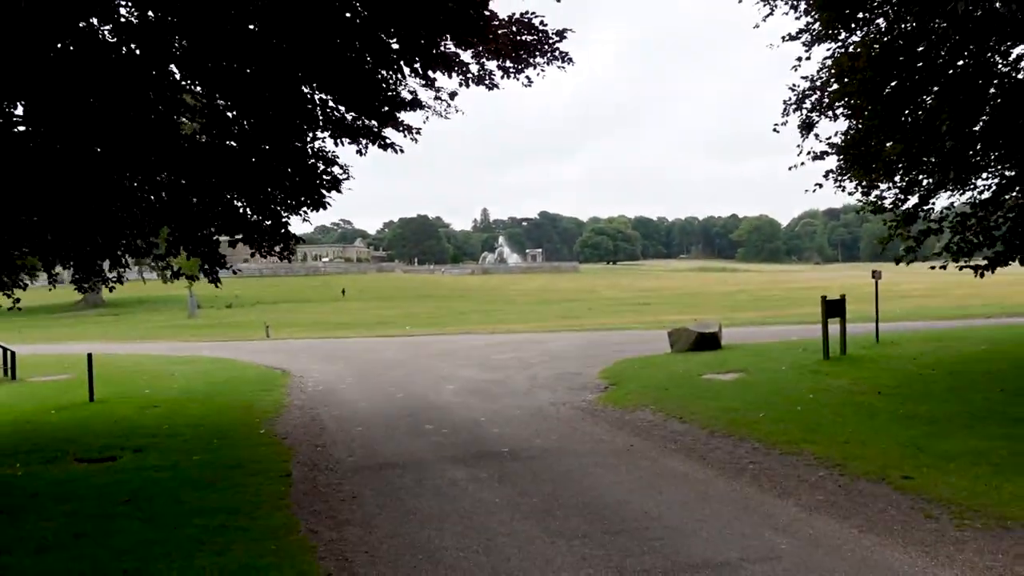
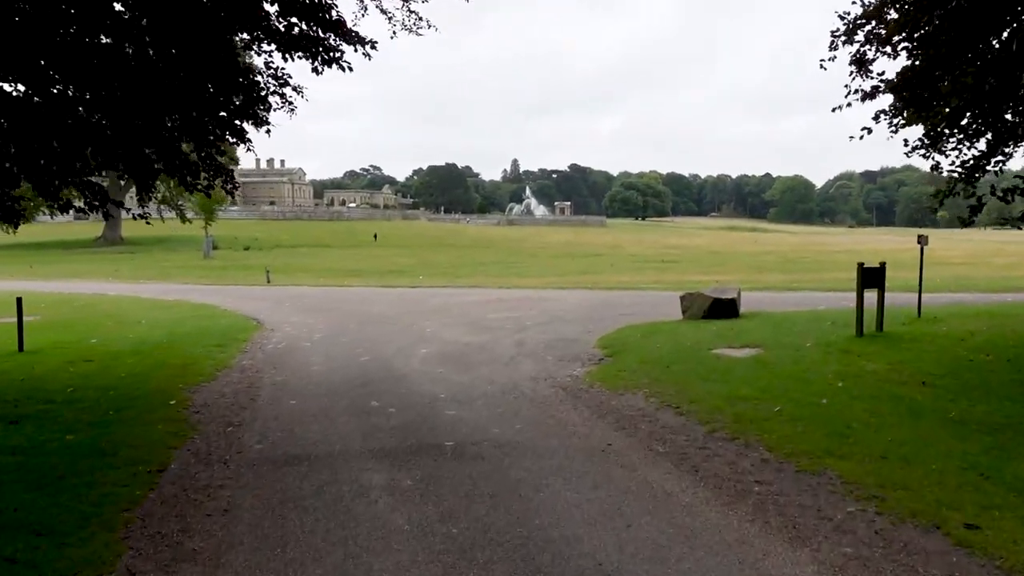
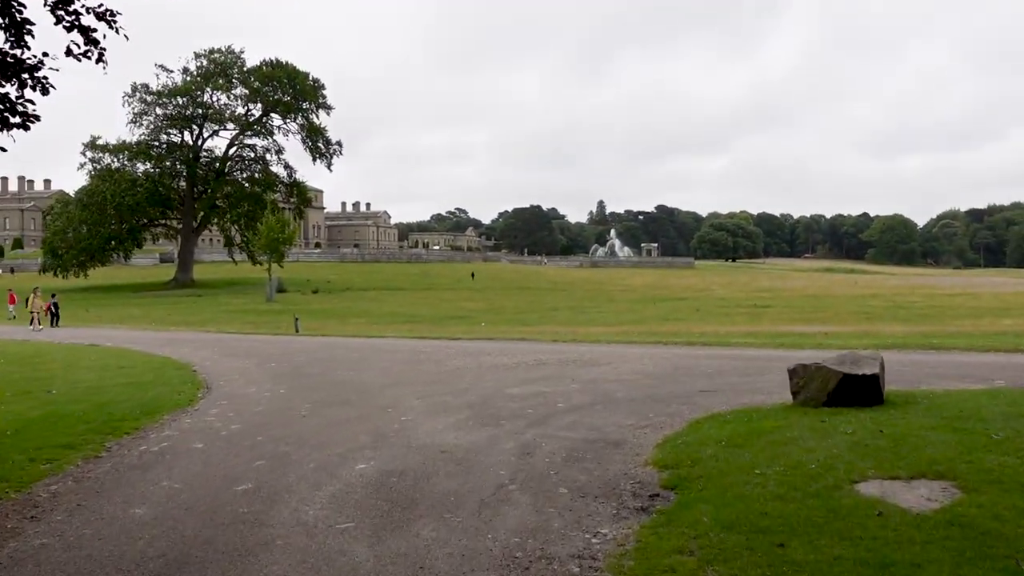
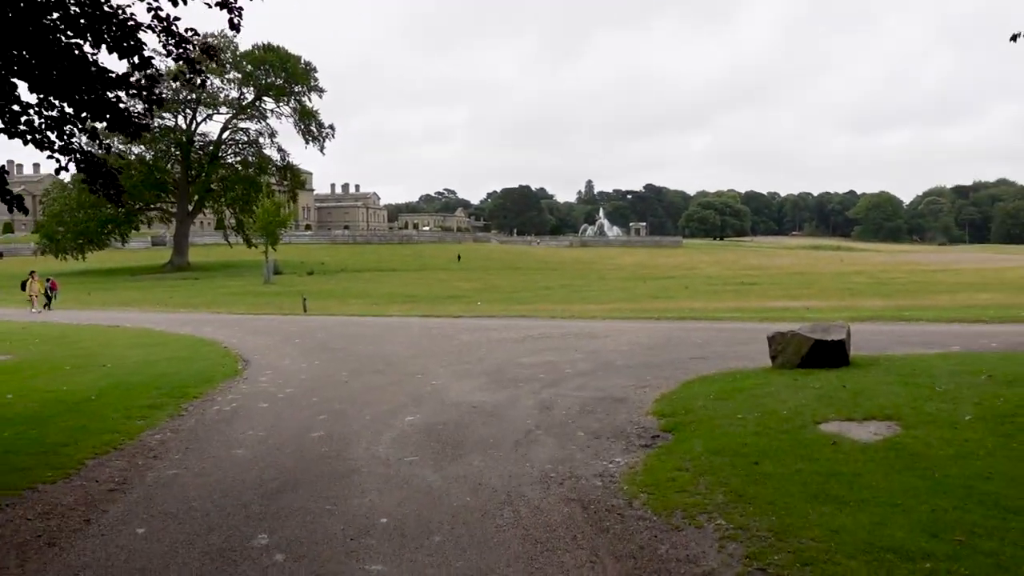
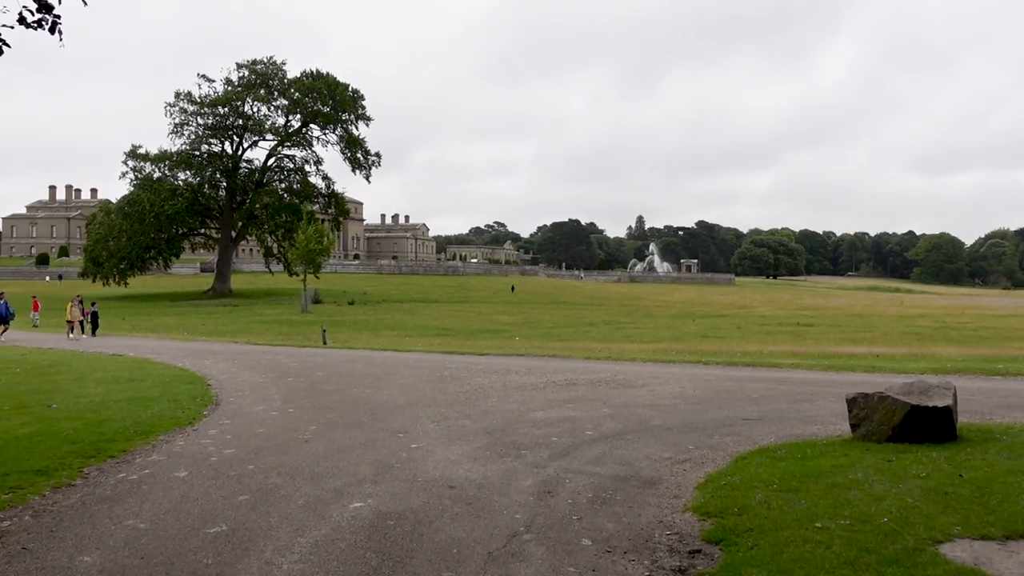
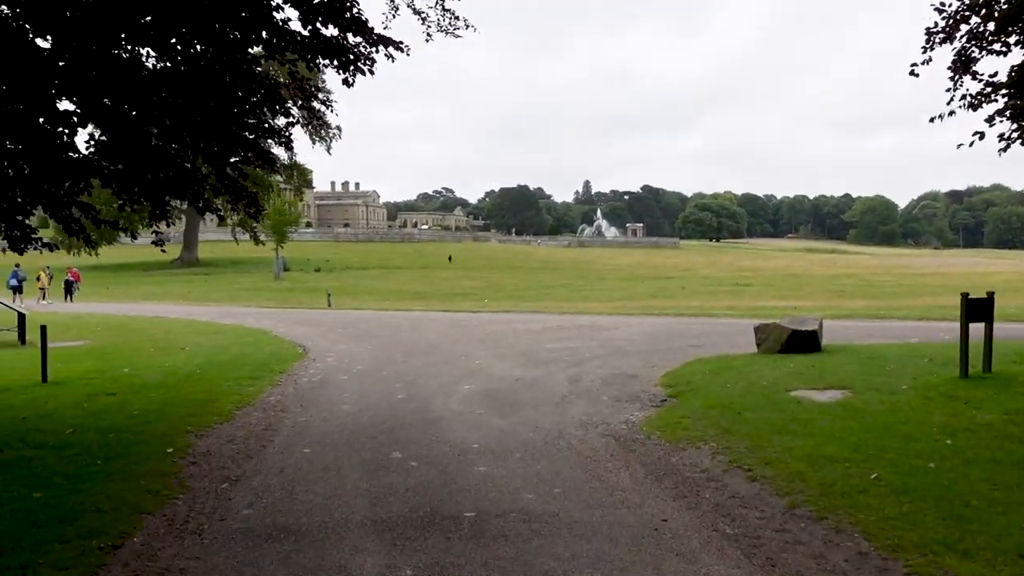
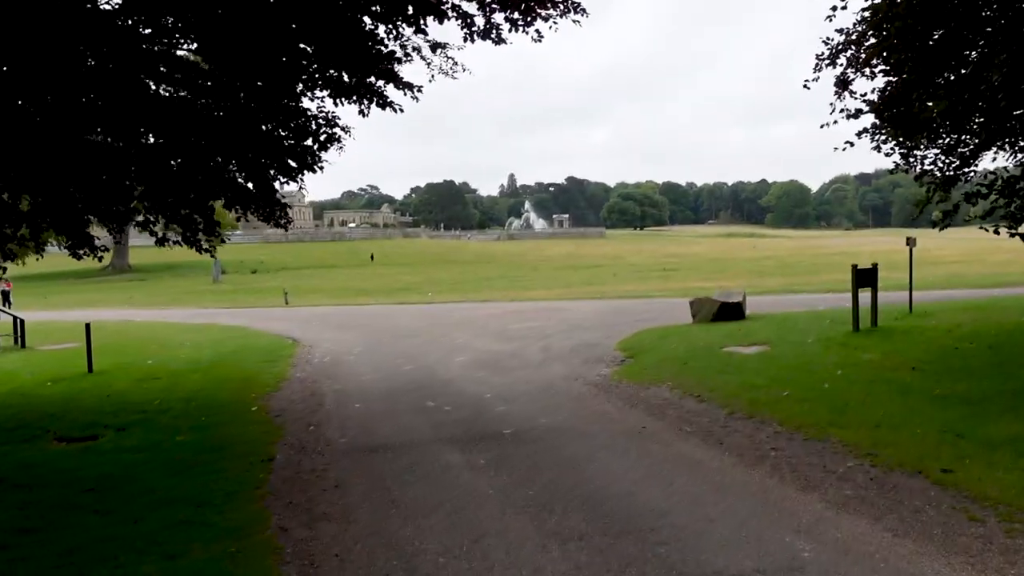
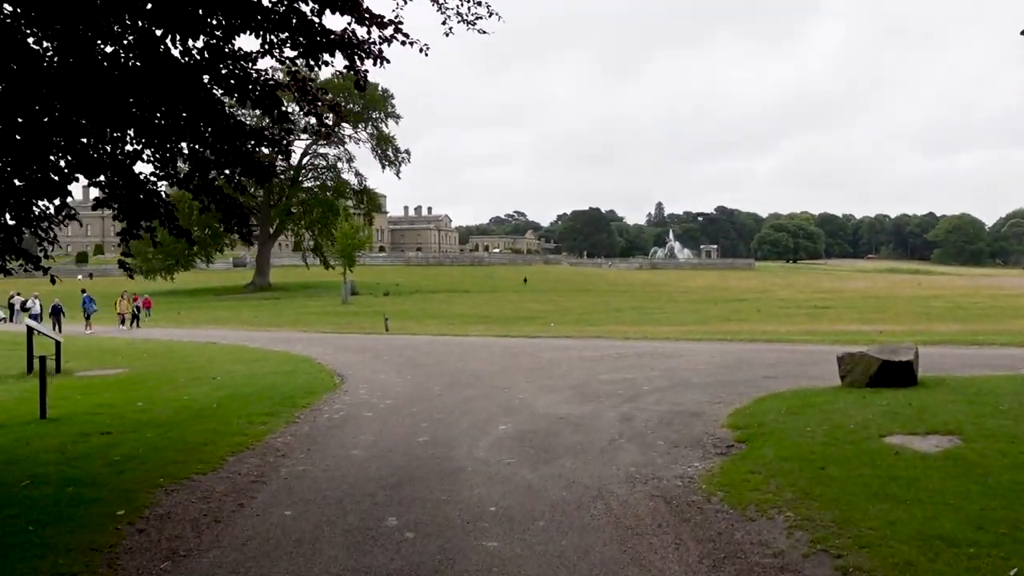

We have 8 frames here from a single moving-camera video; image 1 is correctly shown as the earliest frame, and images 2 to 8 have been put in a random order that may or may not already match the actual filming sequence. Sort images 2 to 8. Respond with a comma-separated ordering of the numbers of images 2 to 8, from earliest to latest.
7, 2, 6, 8, 4, 3, 5
